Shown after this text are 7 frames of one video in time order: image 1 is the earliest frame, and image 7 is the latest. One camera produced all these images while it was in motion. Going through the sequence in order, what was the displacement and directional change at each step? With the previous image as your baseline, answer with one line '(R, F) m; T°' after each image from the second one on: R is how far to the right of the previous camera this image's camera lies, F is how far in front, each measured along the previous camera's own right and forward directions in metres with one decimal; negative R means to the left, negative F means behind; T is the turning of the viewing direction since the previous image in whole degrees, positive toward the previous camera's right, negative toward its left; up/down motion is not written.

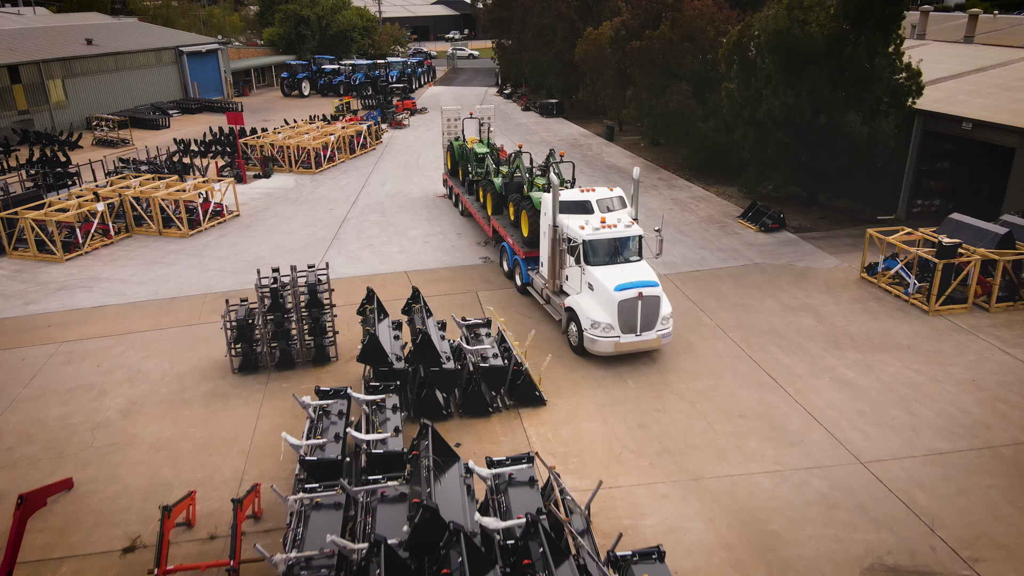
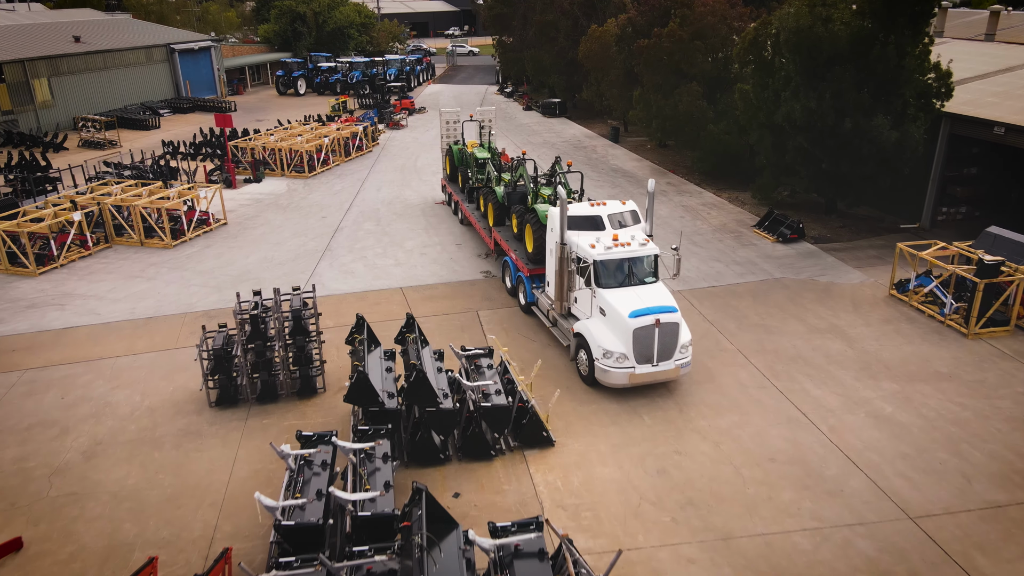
(-0.1, +1.0) m; 0°
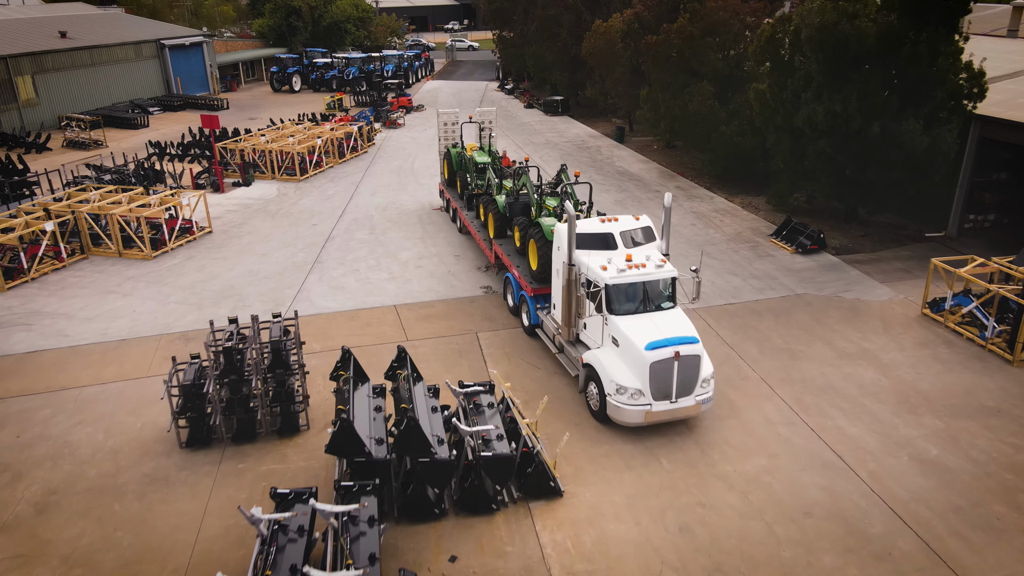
(0.0, +1.0) m; 0°
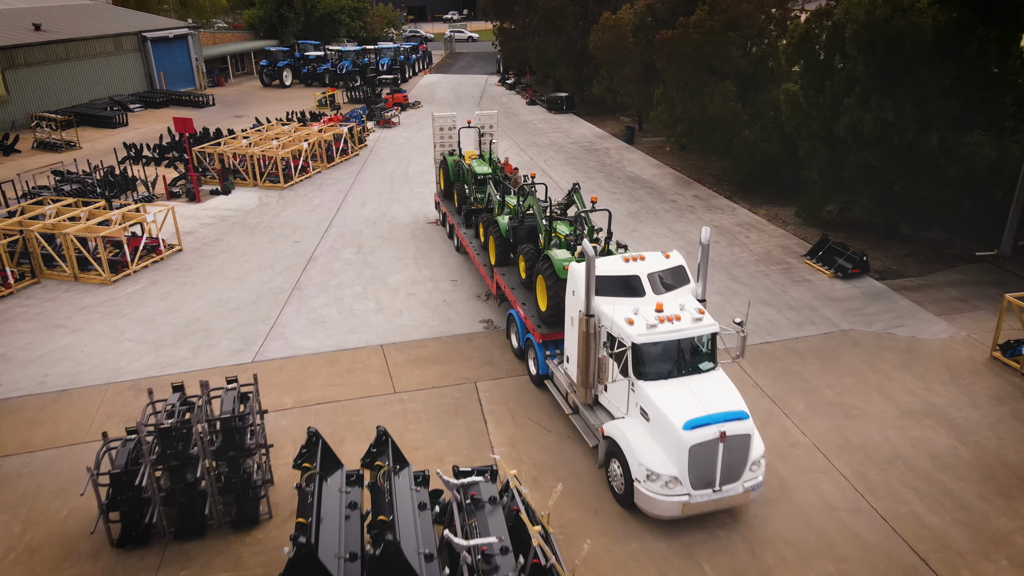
(-0.1, +1.8) m; 0°
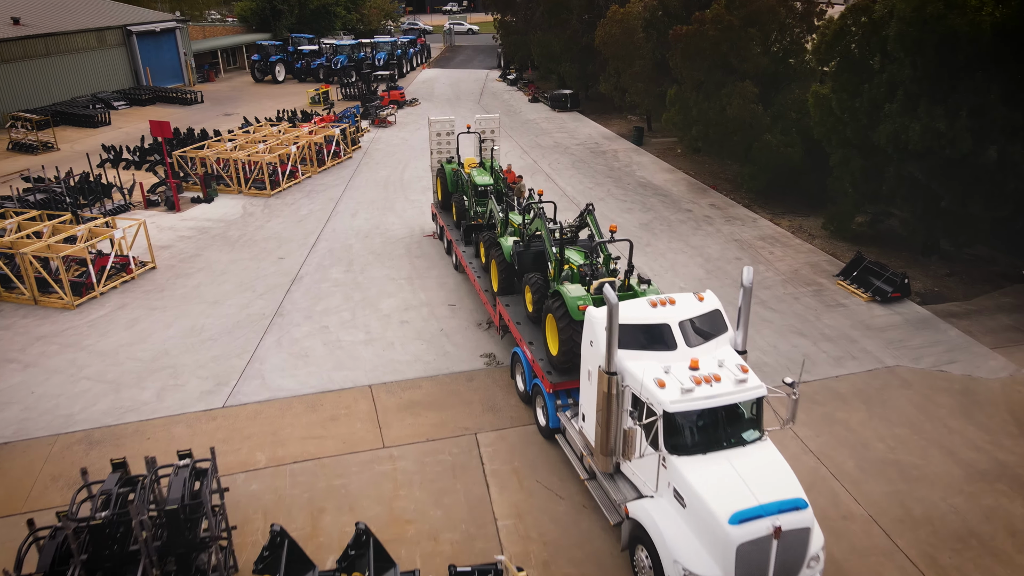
(-0.1, +1.3) m; 0°
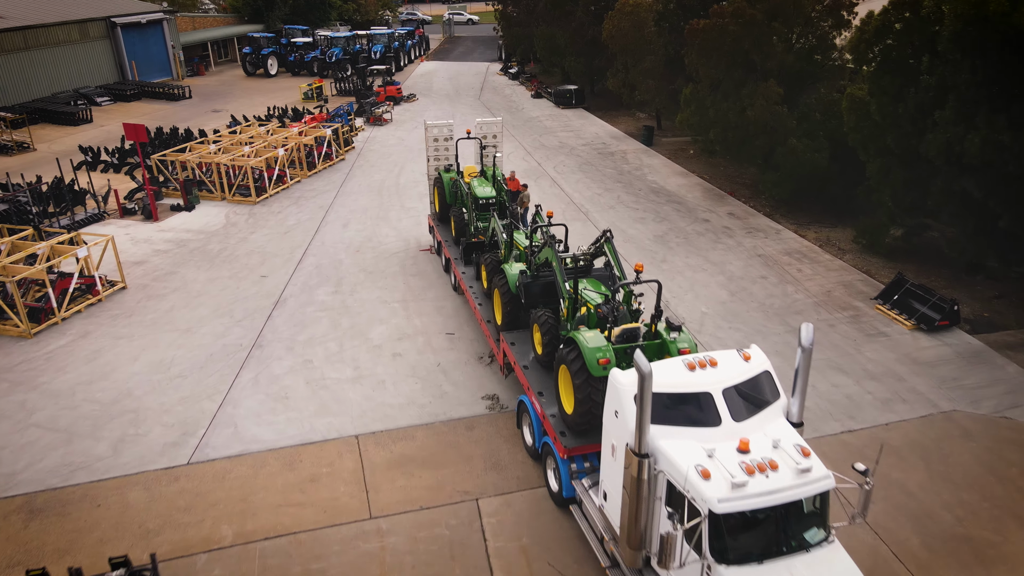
(-0.1, +1.3) m; 0°
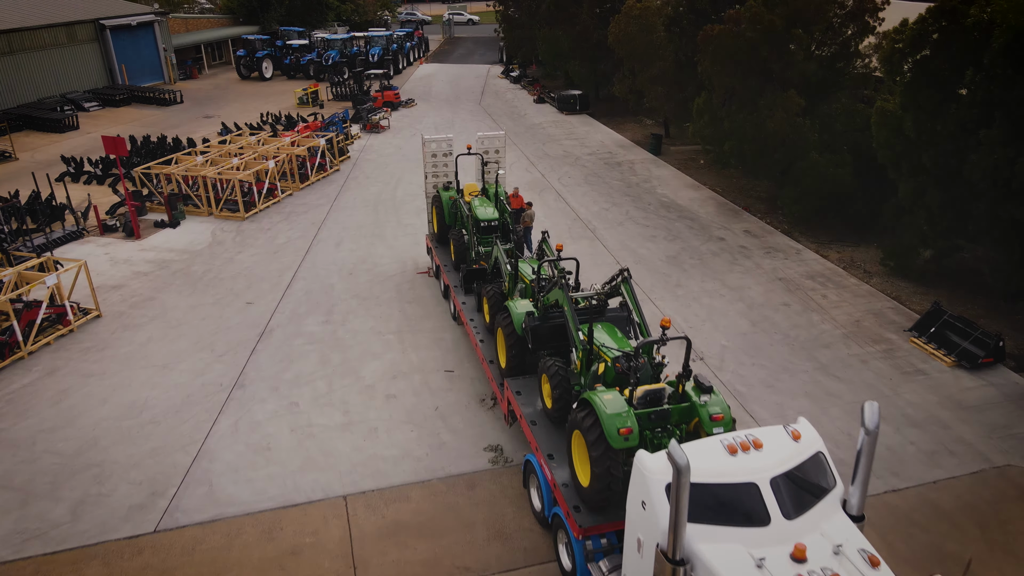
(-0.1, +0.9) m; 0°
